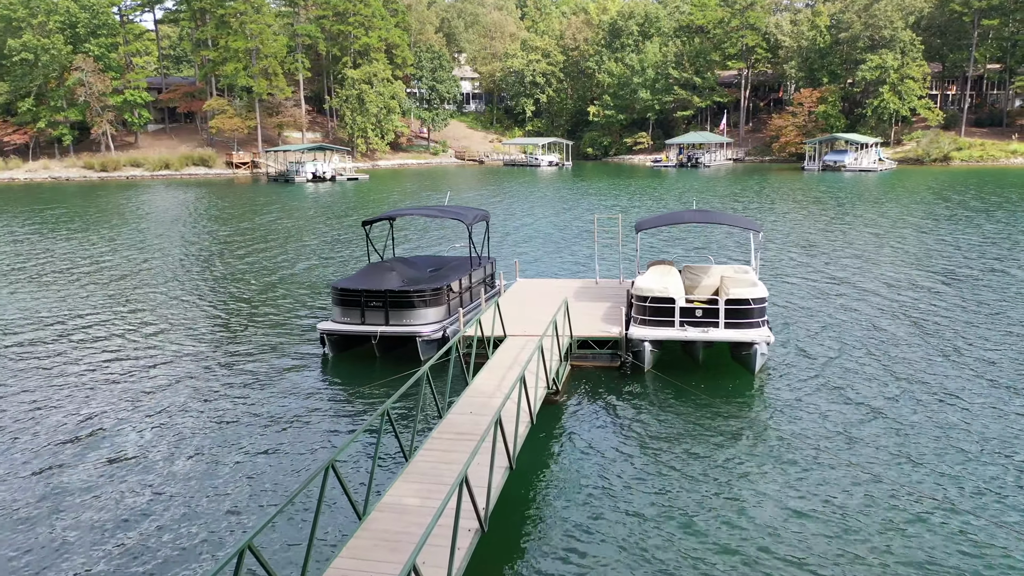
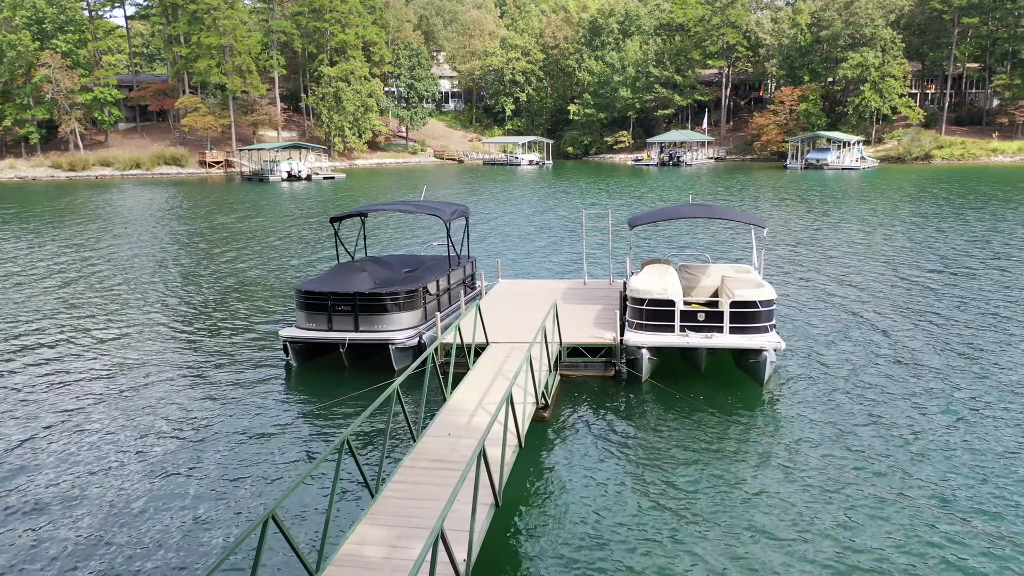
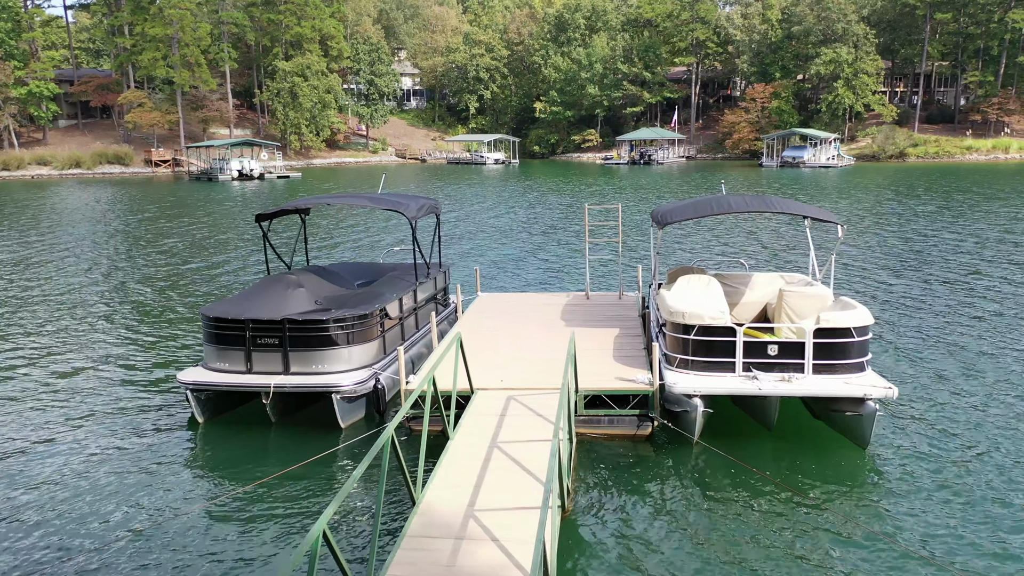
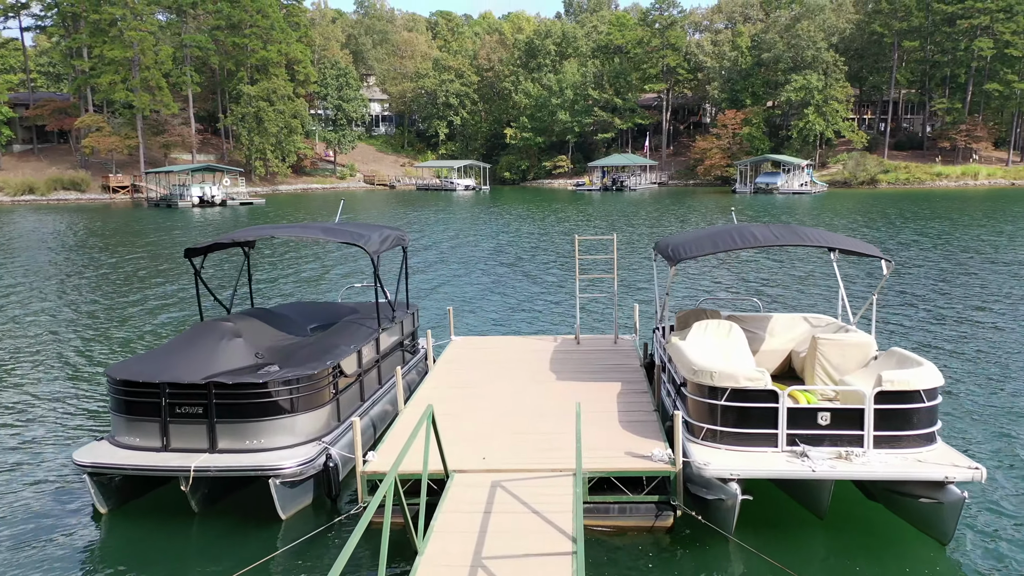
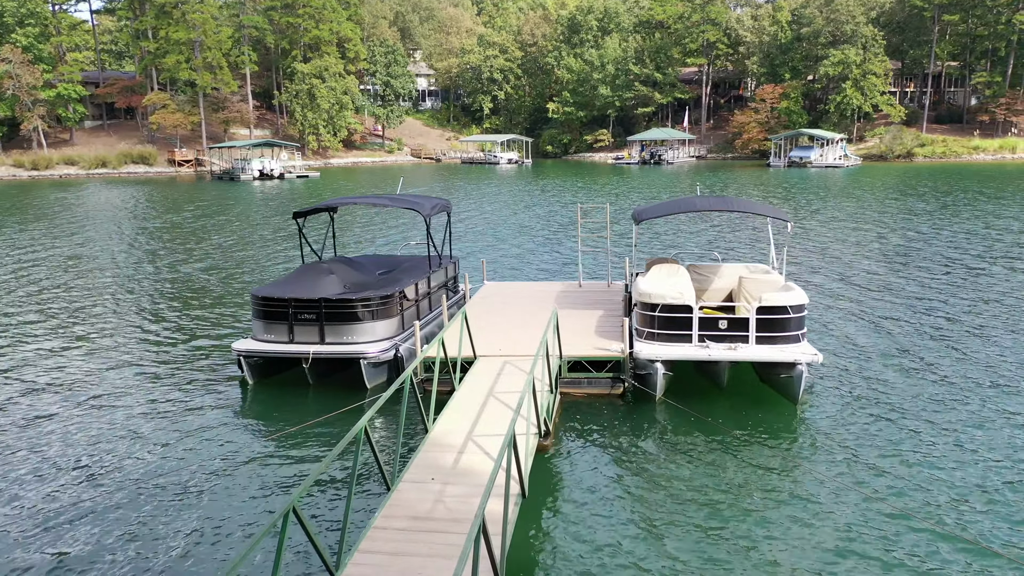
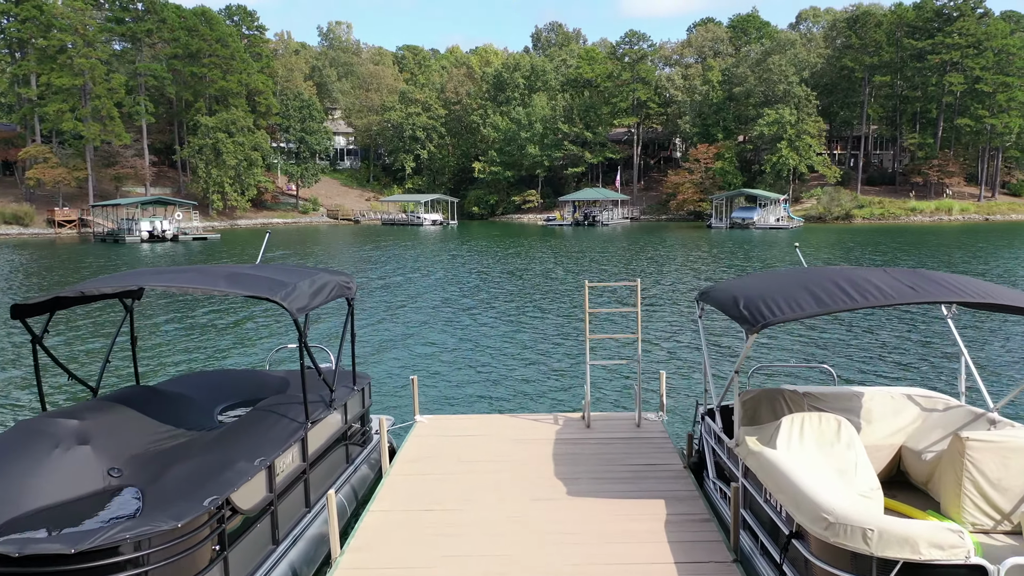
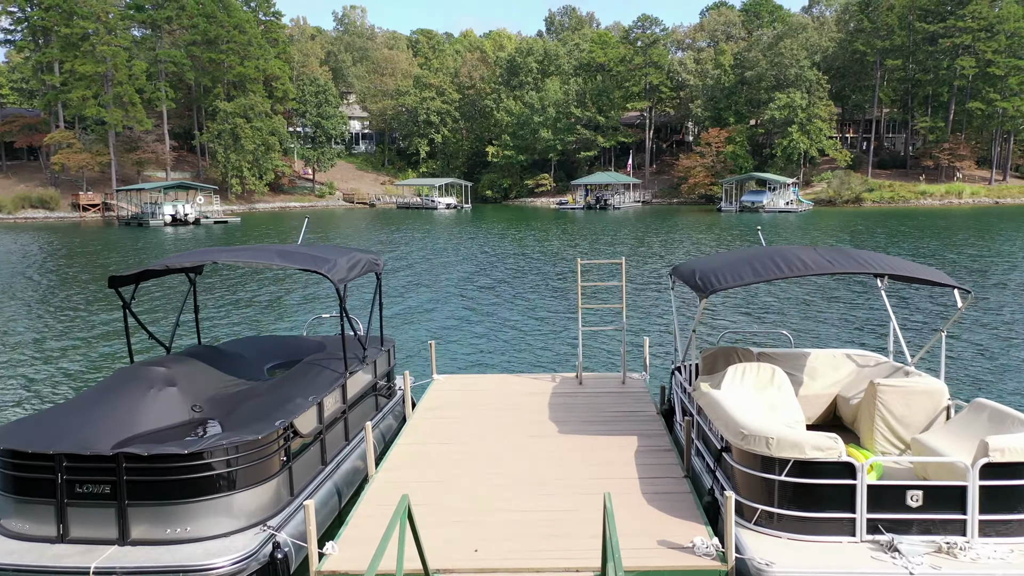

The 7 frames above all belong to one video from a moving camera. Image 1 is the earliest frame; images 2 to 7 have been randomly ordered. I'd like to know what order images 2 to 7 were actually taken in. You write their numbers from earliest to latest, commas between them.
2, 5, 3, 4, 7, 6
